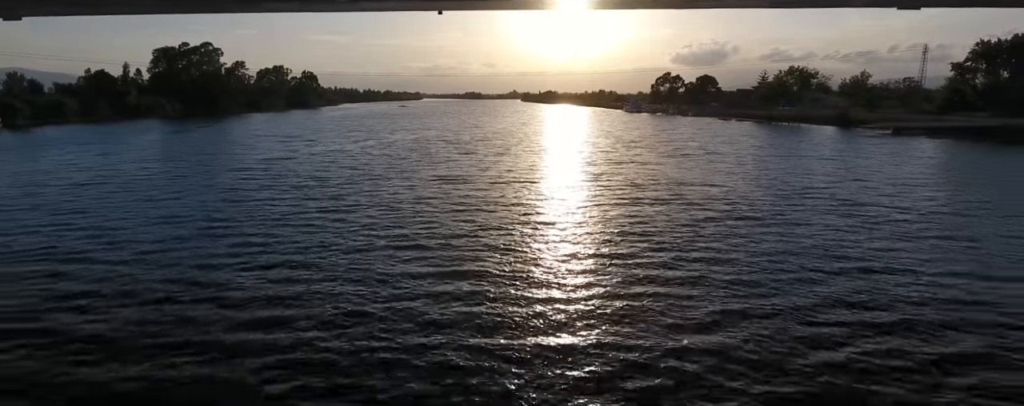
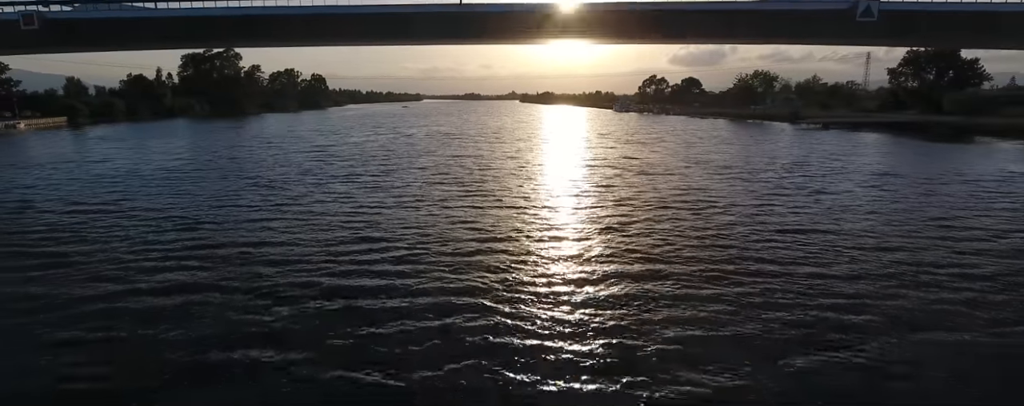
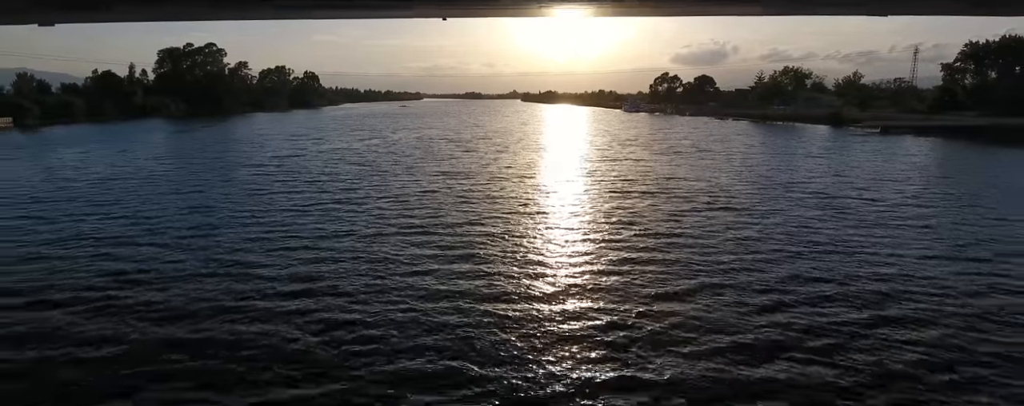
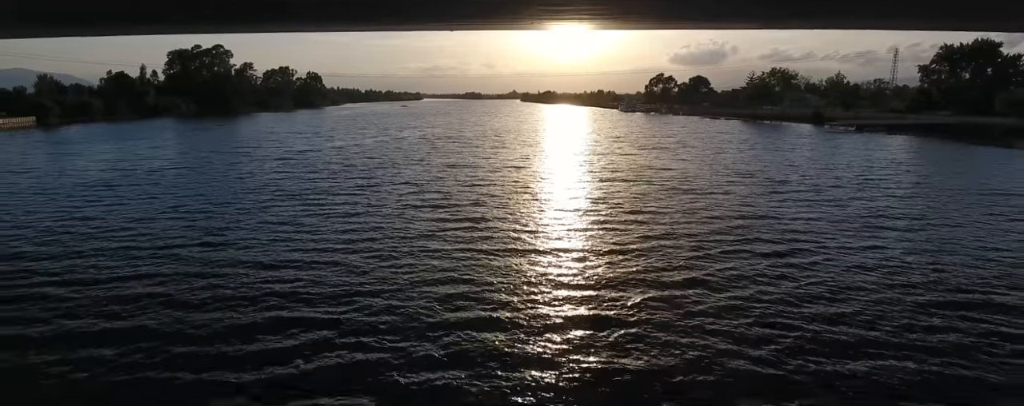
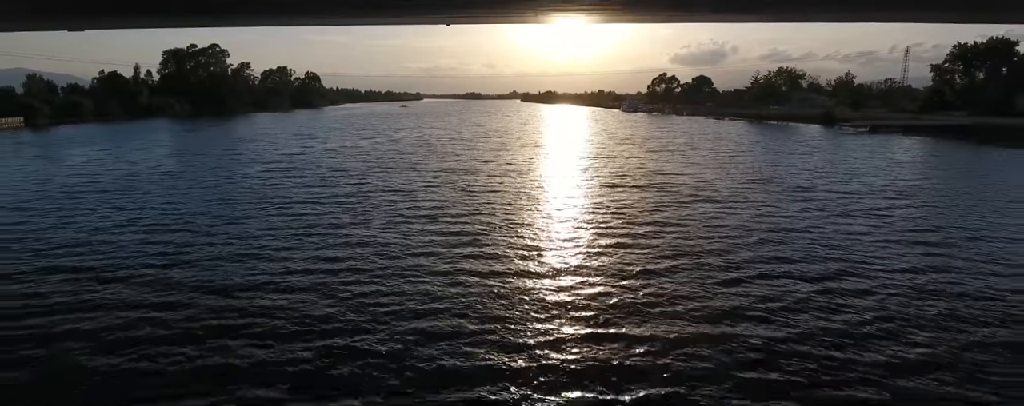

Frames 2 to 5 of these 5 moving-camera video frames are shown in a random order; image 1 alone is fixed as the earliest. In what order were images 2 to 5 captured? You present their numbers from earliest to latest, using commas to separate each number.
3, 5, 4, 2
